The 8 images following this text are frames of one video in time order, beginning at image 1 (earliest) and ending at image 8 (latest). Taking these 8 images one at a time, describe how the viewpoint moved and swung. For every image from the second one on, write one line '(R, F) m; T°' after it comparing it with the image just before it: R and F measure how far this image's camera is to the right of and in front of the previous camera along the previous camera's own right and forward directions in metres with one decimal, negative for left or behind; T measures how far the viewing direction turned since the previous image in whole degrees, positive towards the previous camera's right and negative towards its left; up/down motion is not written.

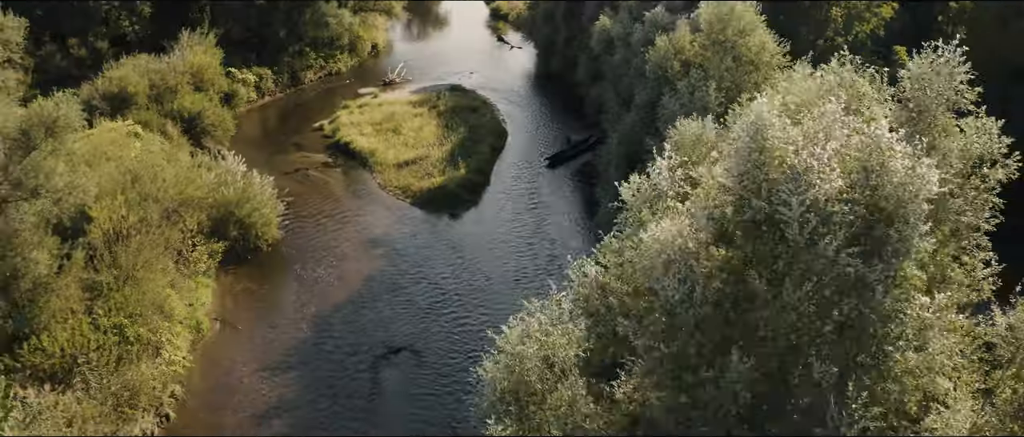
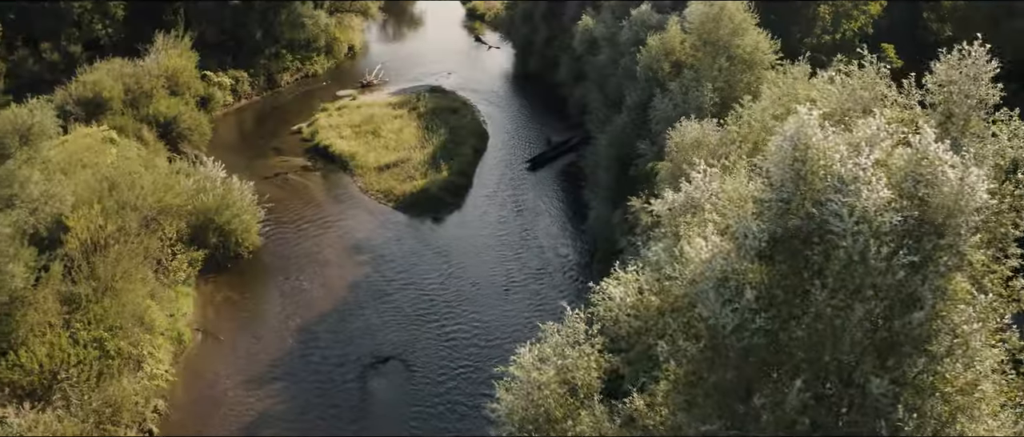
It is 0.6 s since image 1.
(-0.5, +0.7) m; +1°
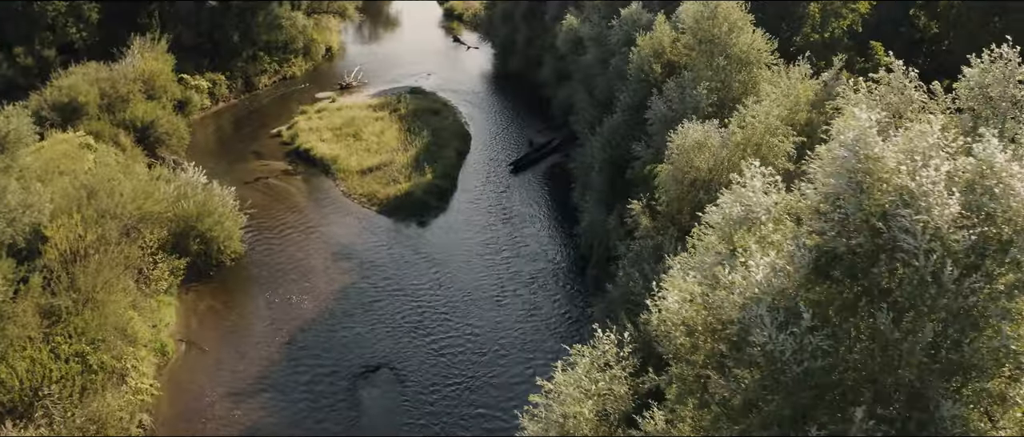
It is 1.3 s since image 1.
(-0.5, +0.7) m; +1°
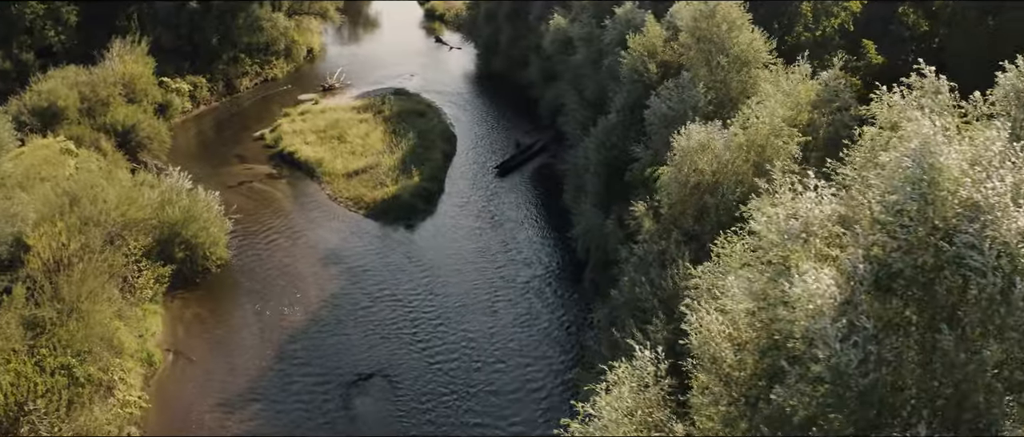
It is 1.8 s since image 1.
(-0.5, +0.6) m; +1°
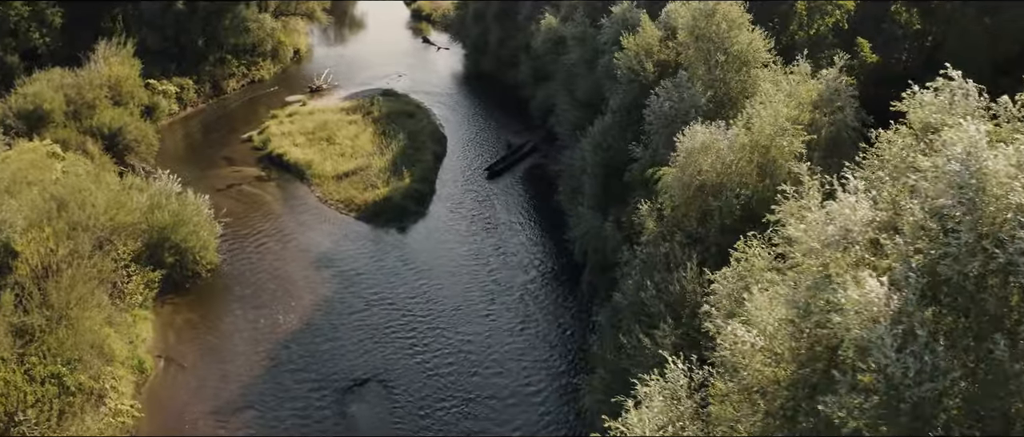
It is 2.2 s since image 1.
(-0.3, +0.4) m; +1°
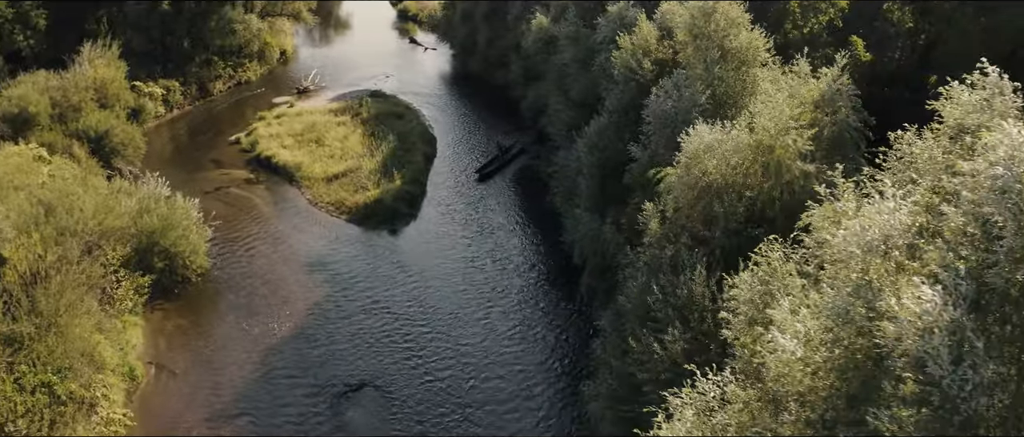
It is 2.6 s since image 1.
(-0.3, +0.4) m; +1°
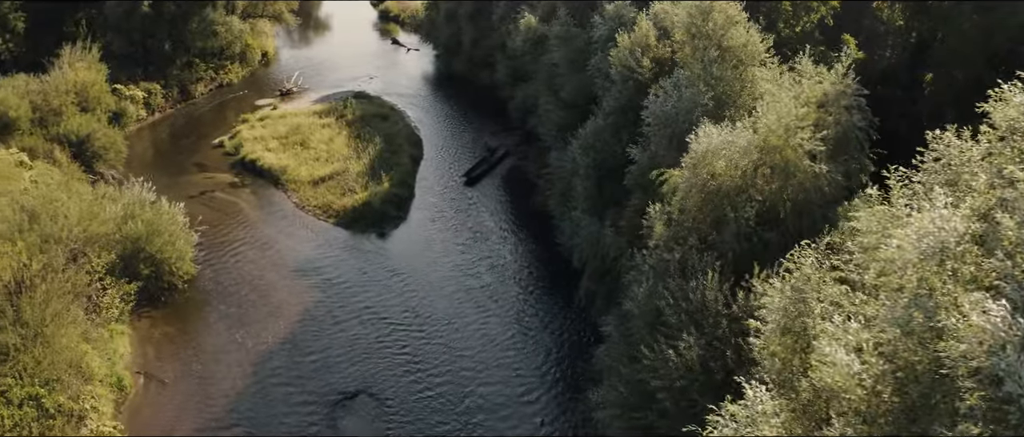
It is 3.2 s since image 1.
(-0.5, +0.6) m; +1°
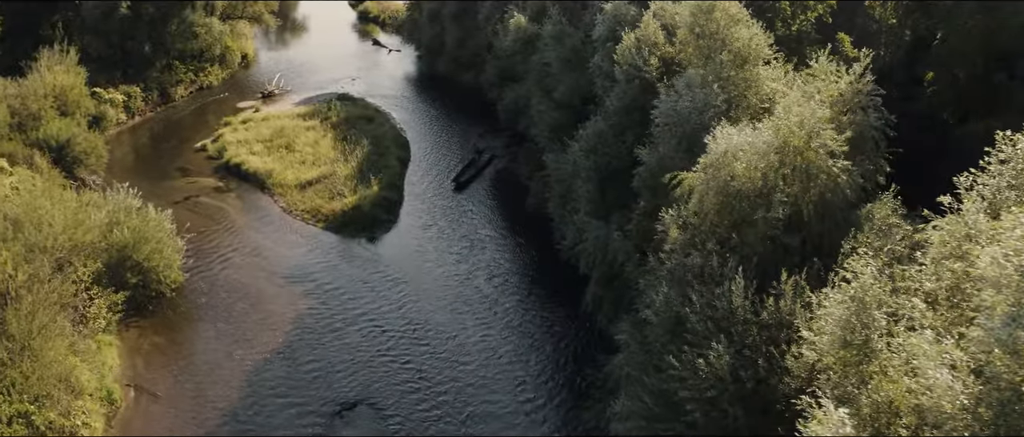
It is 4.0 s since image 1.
(-0.7, +0.8) m; +1°
